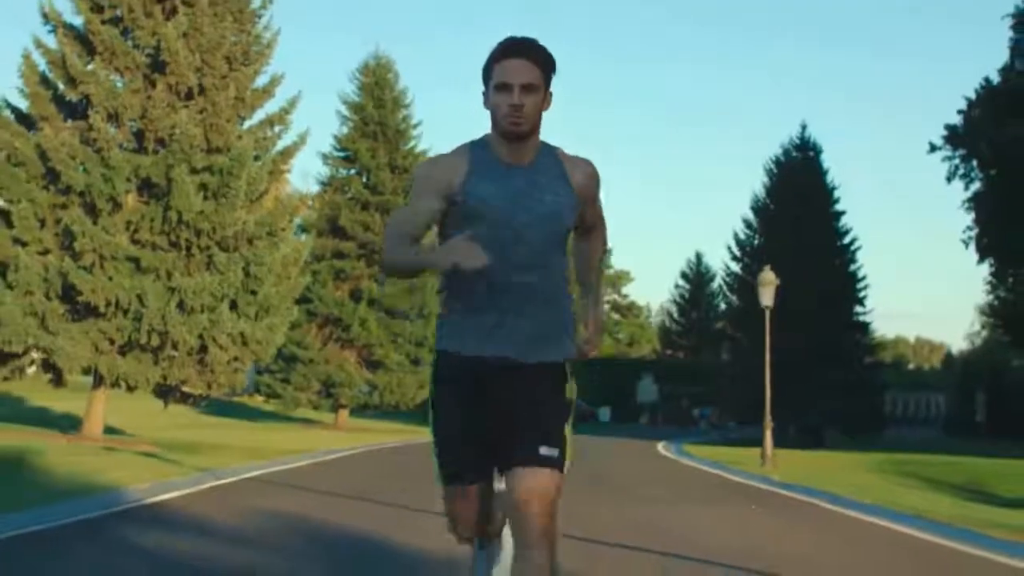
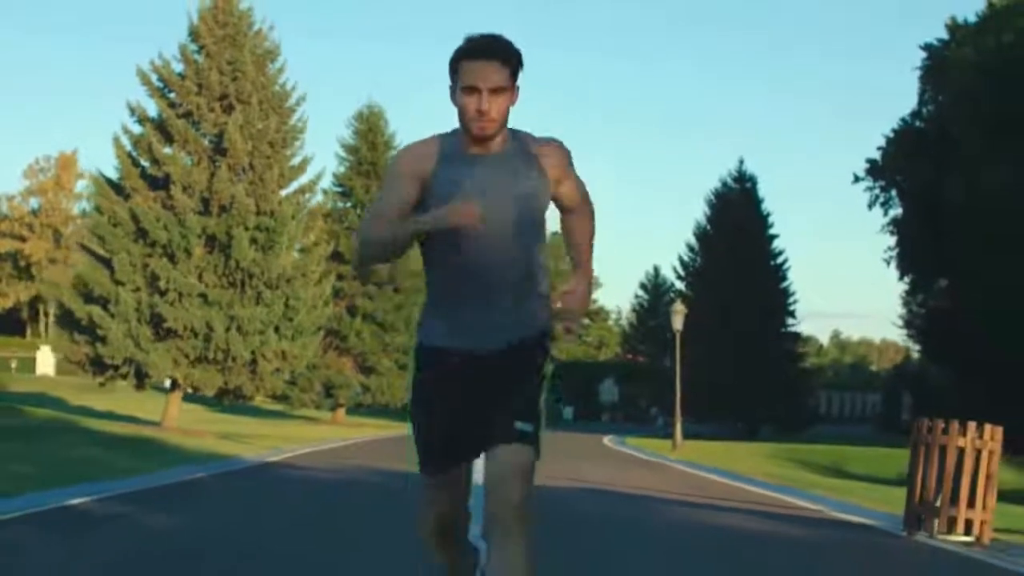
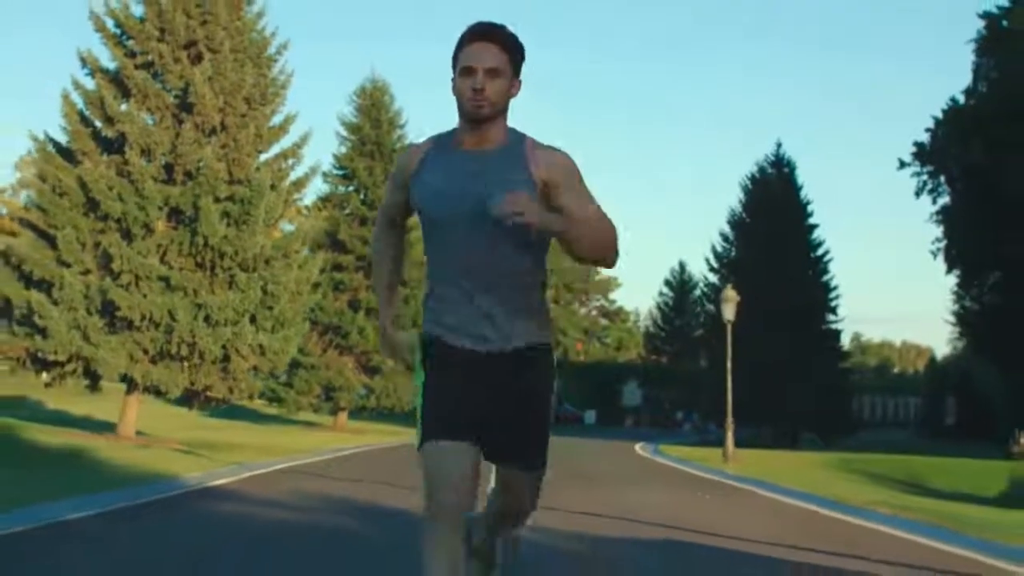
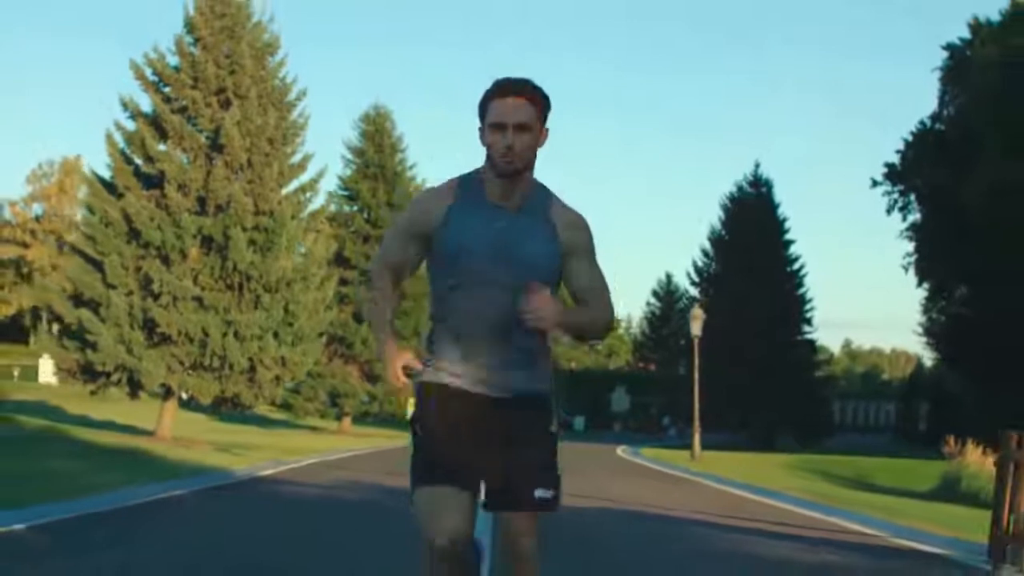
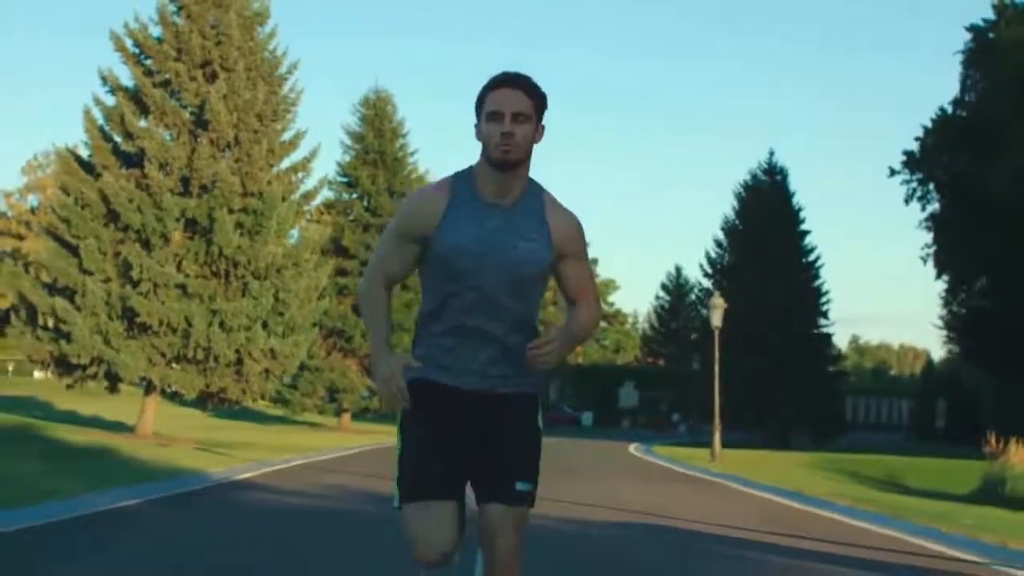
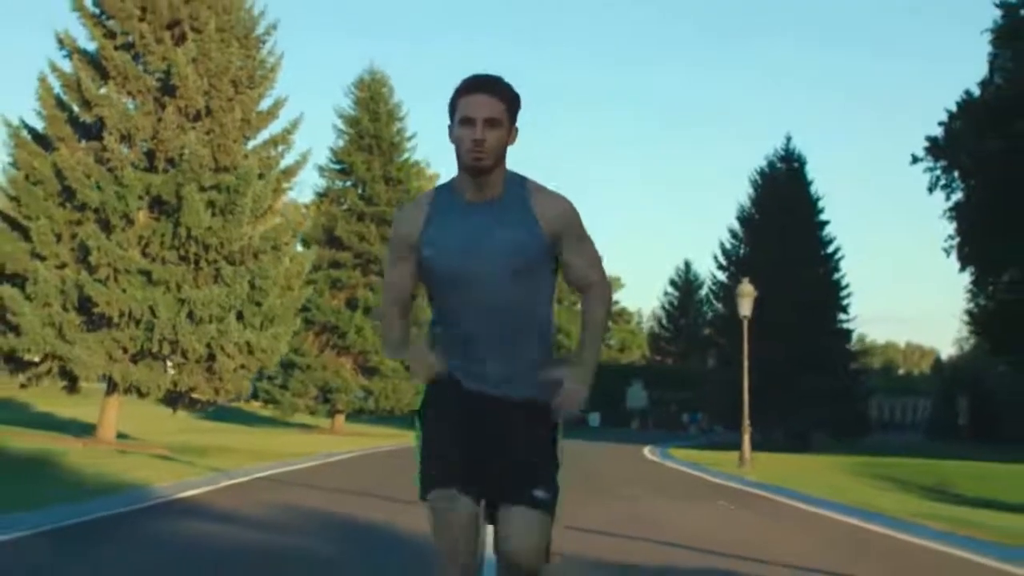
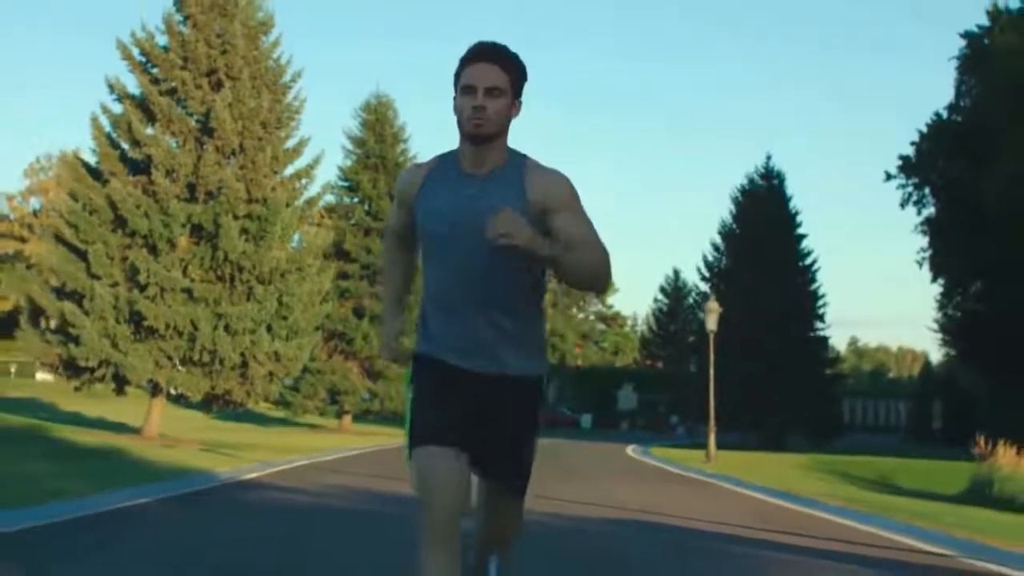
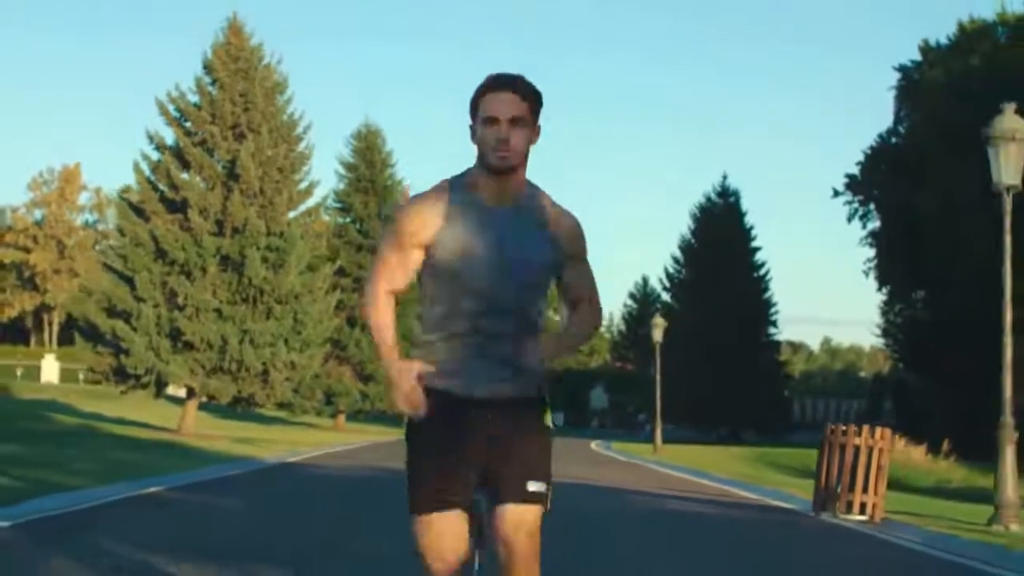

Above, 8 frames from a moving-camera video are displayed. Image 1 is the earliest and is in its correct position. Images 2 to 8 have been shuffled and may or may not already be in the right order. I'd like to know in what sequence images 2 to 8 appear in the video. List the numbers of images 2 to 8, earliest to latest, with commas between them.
6, 3, 5, 7, 4, 2, 8
